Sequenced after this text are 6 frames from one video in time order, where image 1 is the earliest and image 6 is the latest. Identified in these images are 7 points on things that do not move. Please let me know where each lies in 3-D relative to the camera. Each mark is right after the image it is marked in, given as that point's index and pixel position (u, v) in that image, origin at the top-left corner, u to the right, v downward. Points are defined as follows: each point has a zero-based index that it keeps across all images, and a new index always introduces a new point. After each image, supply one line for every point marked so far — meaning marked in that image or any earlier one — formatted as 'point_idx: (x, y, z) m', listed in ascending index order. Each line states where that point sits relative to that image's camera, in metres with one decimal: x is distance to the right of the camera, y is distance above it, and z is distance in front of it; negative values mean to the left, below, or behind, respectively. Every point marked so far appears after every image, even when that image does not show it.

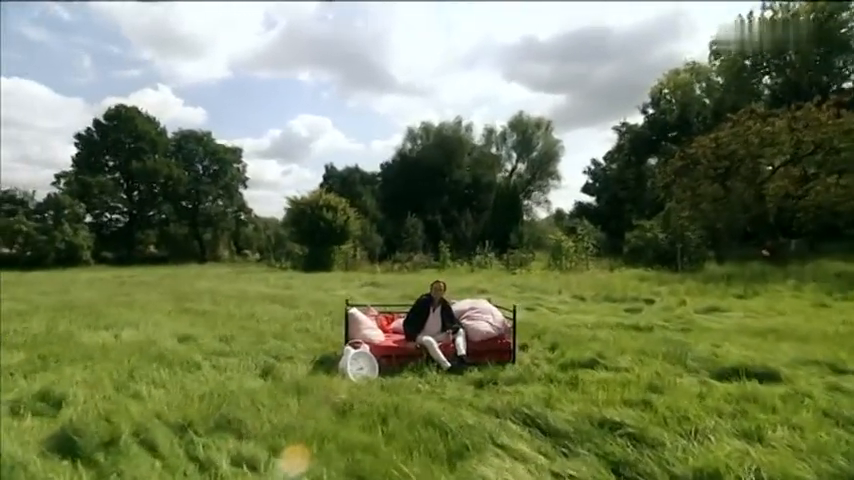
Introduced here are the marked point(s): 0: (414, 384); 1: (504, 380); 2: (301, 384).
0: (-0.2, -1.9, +5.4) m
1: (+1.0, -1.9, +5.6) m
2: (-1.7, -1.8, +5.4) m
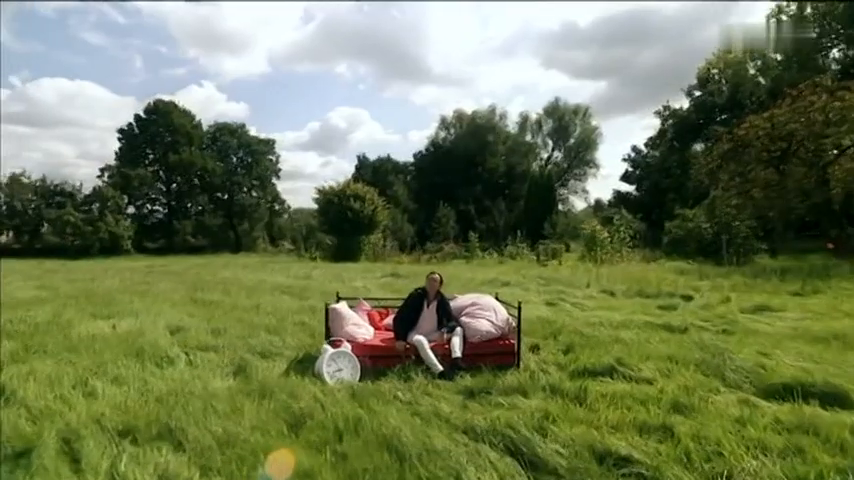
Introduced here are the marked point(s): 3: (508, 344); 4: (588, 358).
0: (-0.4, -1.7, +4.7) m
1: (+0.8, -1.7, +4.8) m
2: (-1.9, -1.7, +4.8) m
3: (+1.1, -1.5, +5.7) m
4: (+2.2, -1.7, +5.8) m
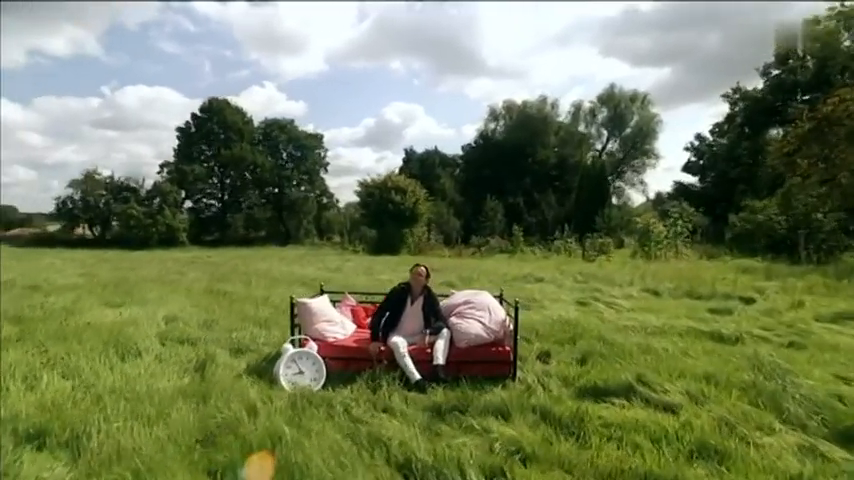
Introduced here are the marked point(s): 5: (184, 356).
0: (-0.8, -1.6, +3.9) m
1: (+0.4, -1.6, +3.9) m
2: (-2.2, -1.5, +4.2) m
3: (+0.9, -1.3, +4.8) m
4: (+2.0, -1.5, +4.7) m
5: (-3.2, -1.5, +5.4) m
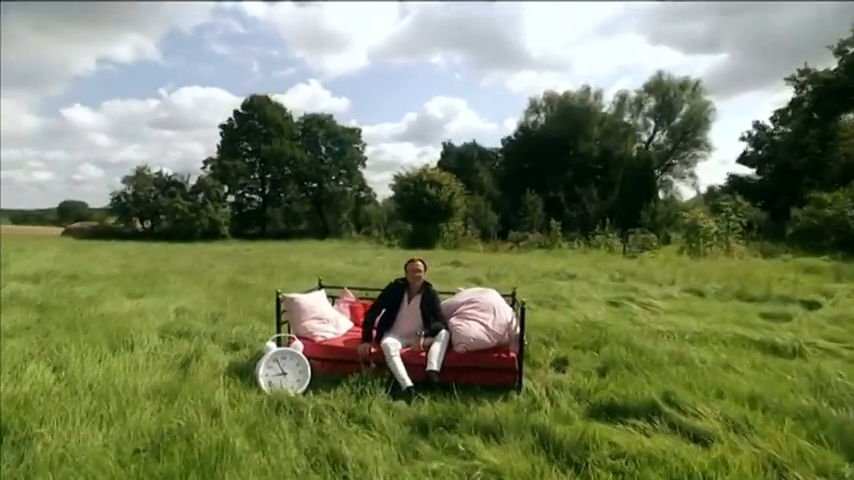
0: (-0.9, -1.5, +3.5) m
1: (+0.3, -1.5, +3.4) m
2: (-2.3, -1.4, +4.0) m
3: (+0.8, -1.2, +4.2) m
4: (+1.9, -1.4, +4.0) m
5: (-3.2, -1.4, +5.2) m
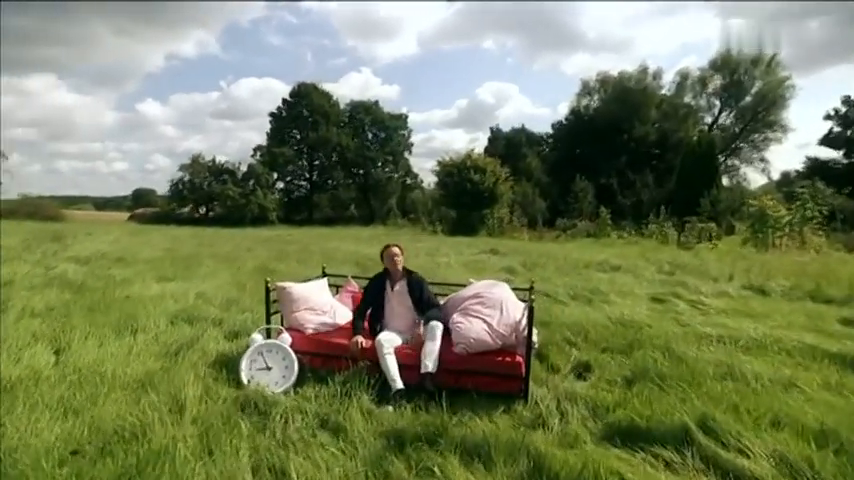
0: (-1.1, -1.3, +3.2) m
1: (+0.1, -1.4, +2.9) m
2: (-2.4, -1.2, +3.8) m
3: (+0.7, -1.1, +3.6) m
4: (+1.8, -1.3, +3.4) m
5: (-3.1, -1.2, +5.1) m
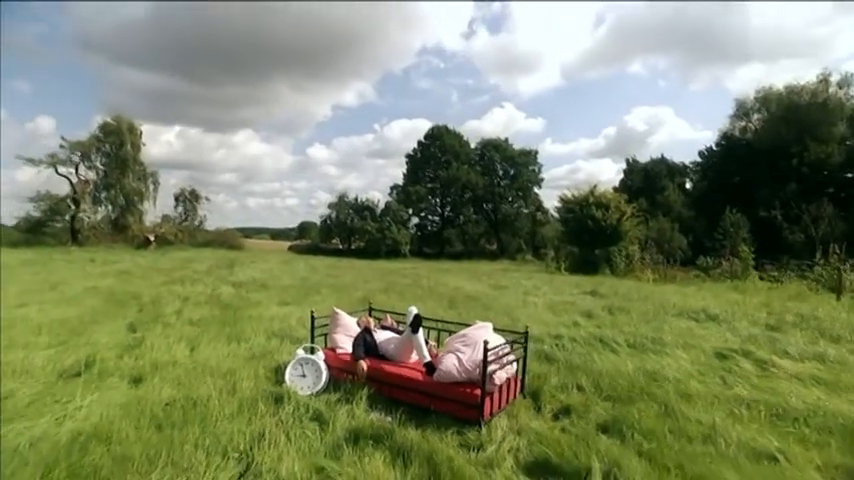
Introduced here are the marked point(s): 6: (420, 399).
0: (-1.4, -1.8, +4.4) m
1: (-0.4, -1.9, +3.8) m
2: (-2.5, -1.7, +5.4) m
3: (+0.5, -1.6, +4.3) m
4: (+1.4, -1.9, +3.7) m
5: (-2.7, -1.8, +6.9) m
6: (-0.3, -1.8, +4.7) m
